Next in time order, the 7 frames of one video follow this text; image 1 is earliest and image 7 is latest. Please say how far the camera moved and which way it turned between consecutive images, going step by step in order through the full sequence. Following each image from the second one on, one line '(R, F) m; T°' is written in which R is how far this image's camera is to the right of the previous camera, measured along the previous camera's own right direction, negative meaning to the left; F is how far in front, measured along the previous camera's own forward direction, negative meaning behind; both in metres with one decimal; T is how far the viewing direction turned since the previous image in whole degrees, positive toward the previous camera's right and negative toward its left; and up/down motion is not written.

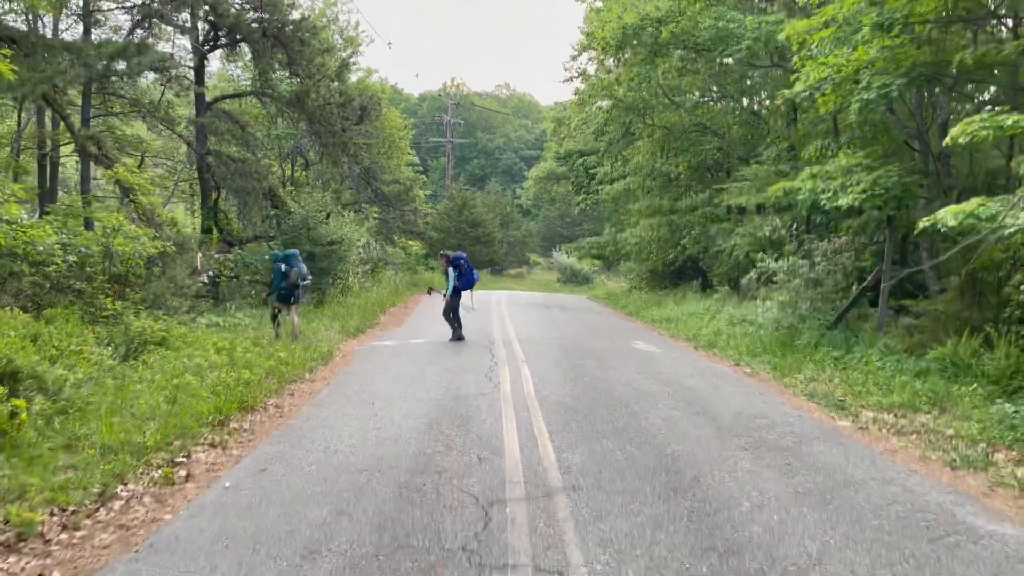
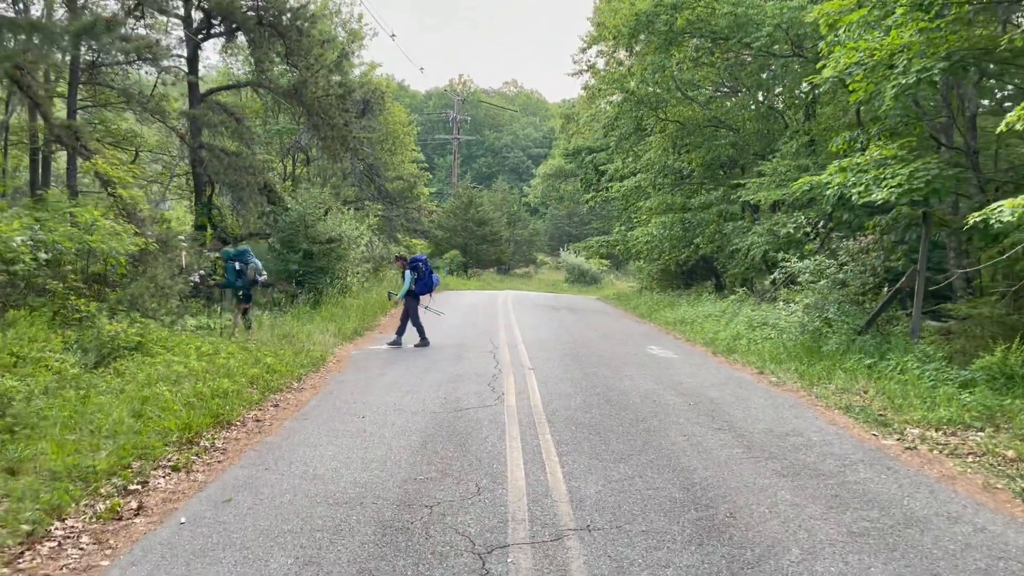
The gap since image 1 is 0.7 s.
(0.0, +0.8) m; -1°
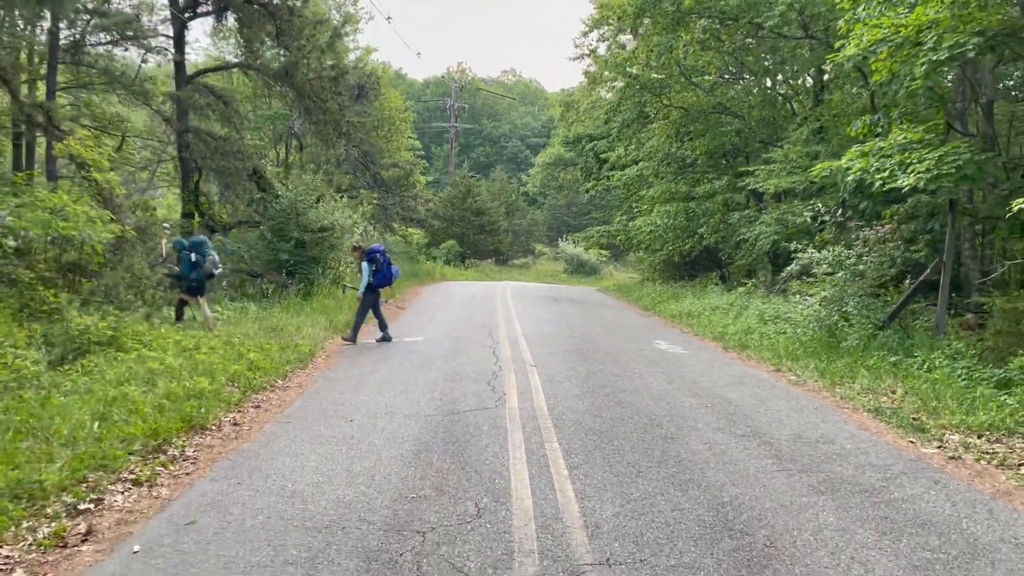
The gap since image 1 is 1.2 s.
(0.0, +0.7) m; 0°
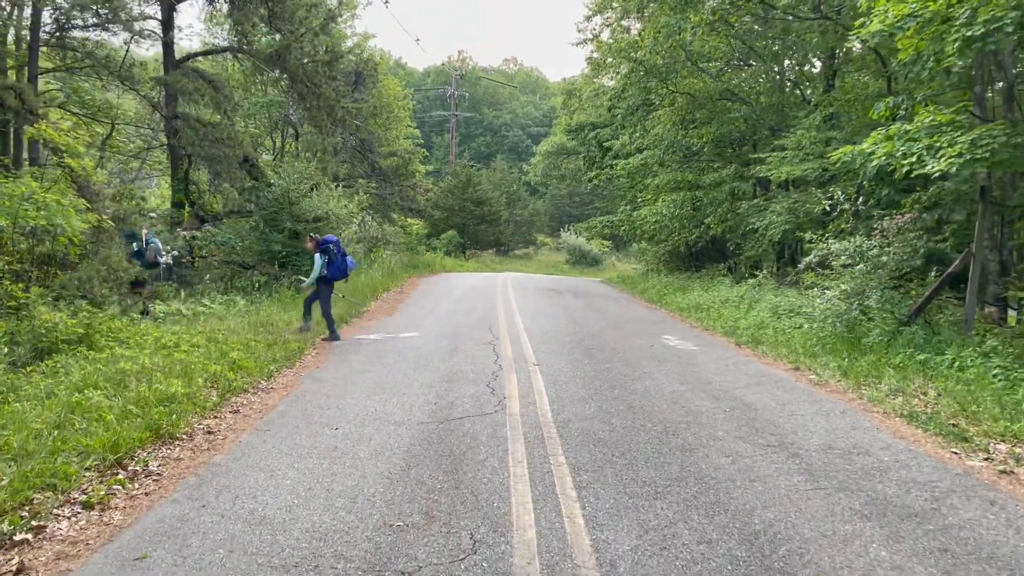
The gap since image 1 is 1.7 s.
(0.0, +0.6) m; 0°
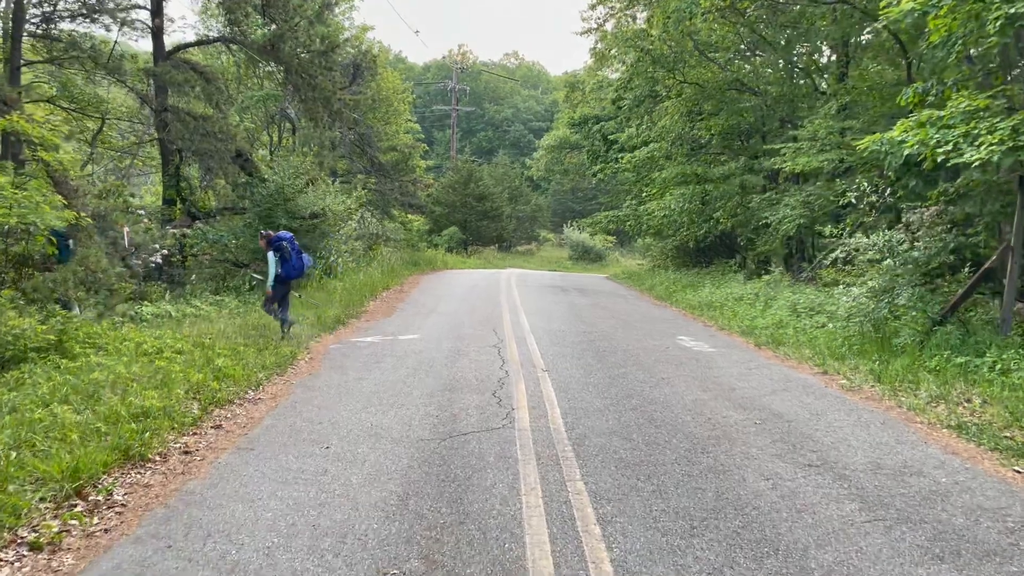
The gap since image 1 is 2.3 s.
(-0.1, +0.6) m; 0°
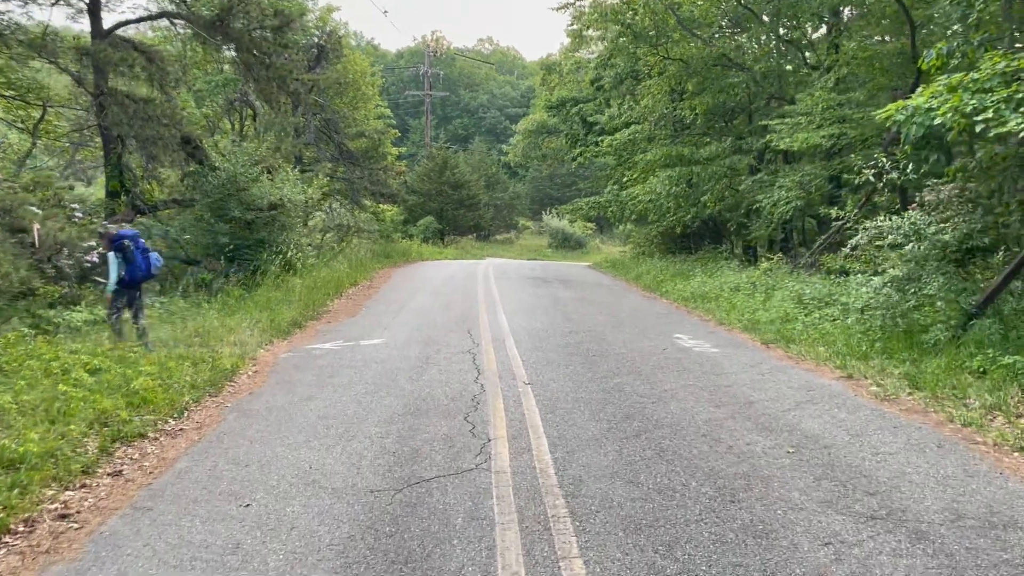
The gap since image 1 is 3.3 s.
(0.0, +1.3) m; +1°
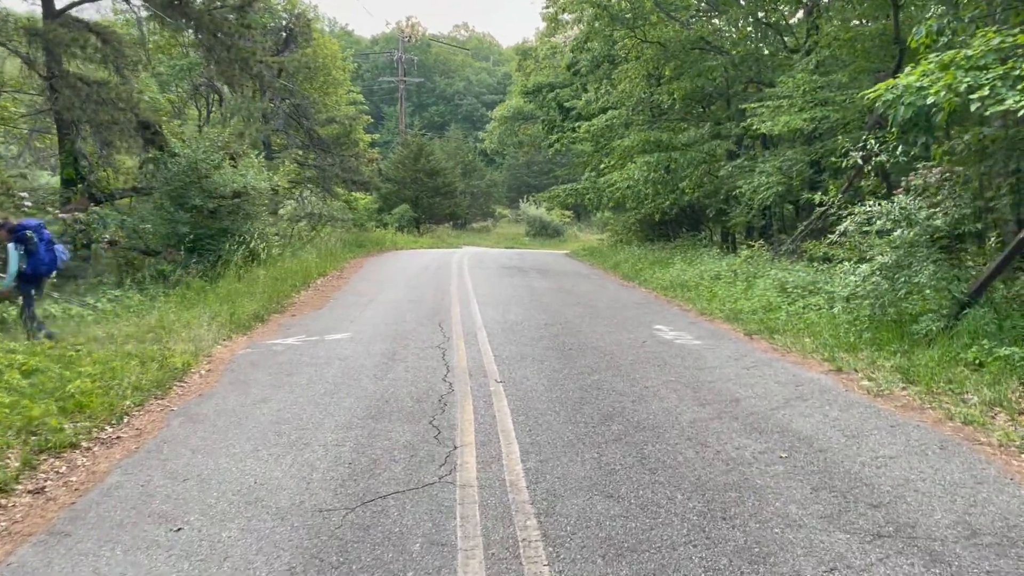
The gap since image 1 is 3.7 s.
(+0.1, +0.5) m; +1°
